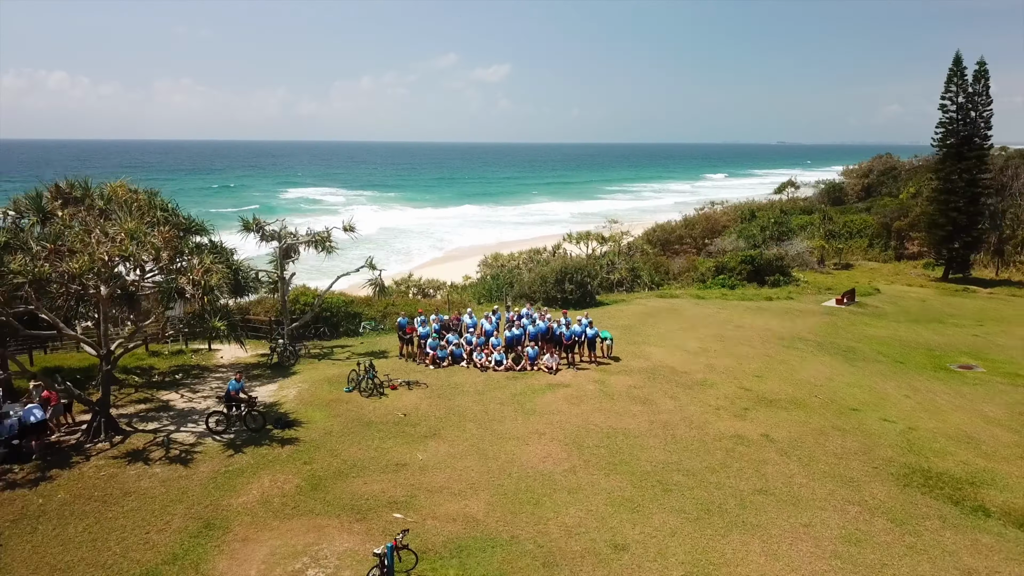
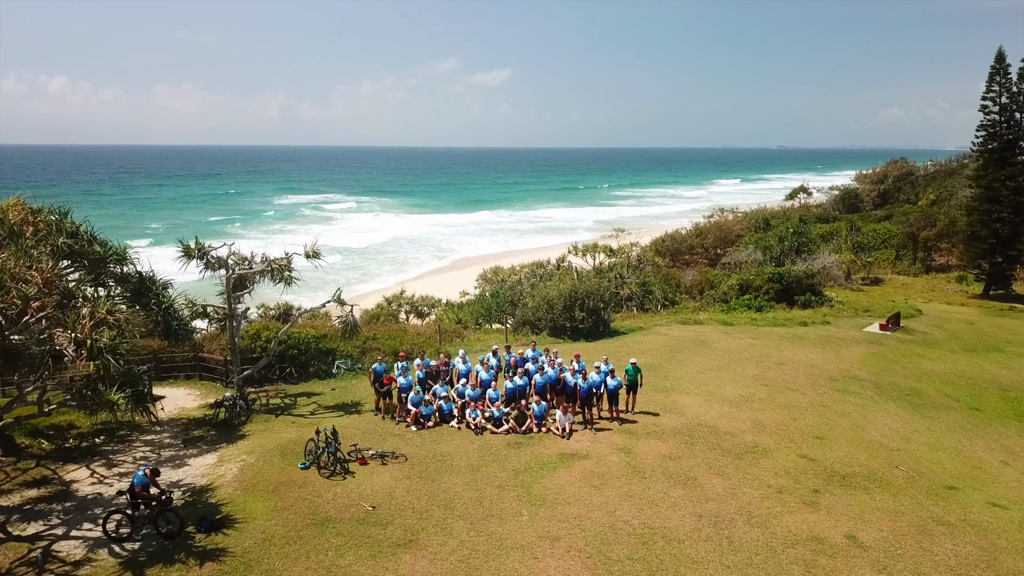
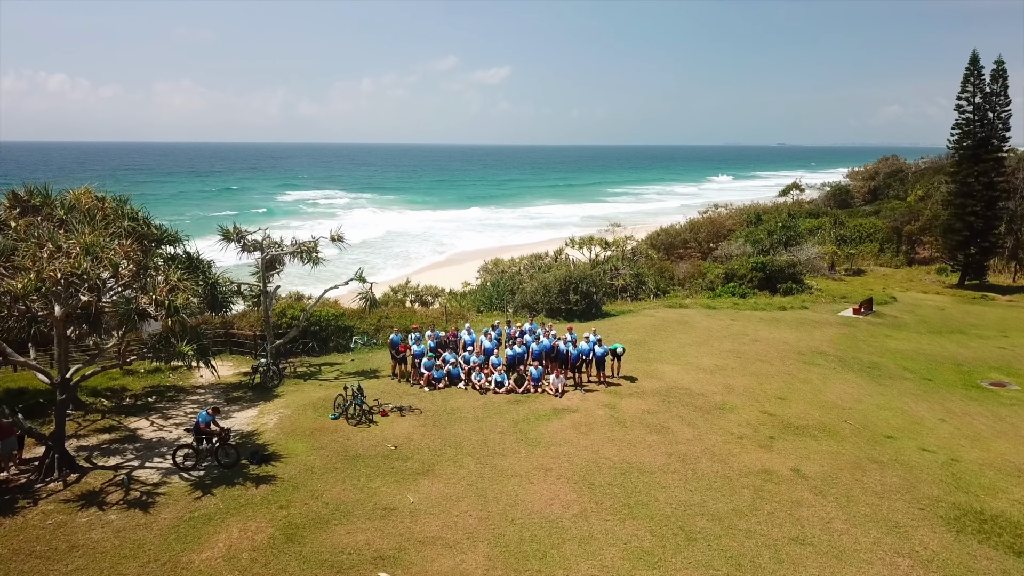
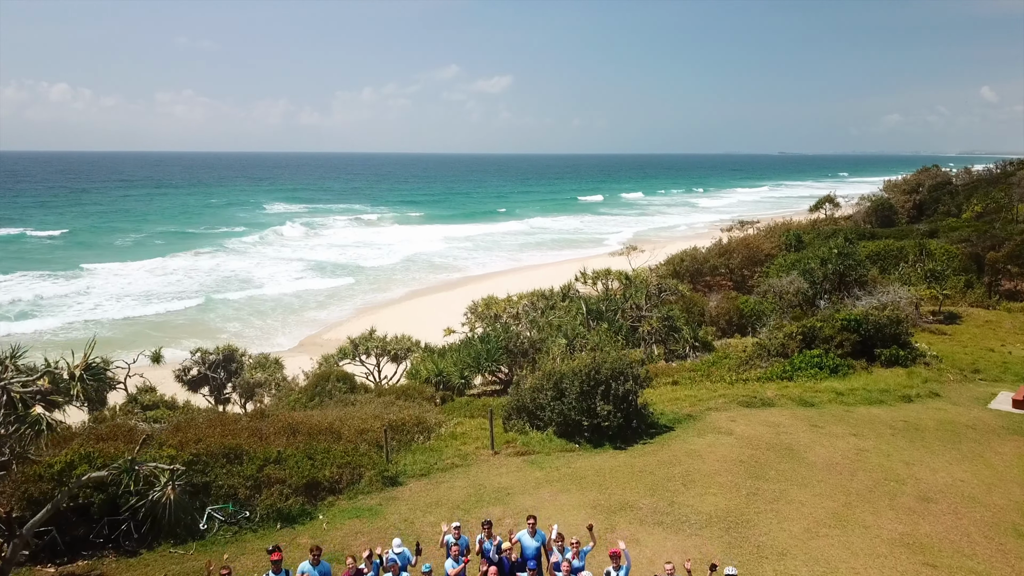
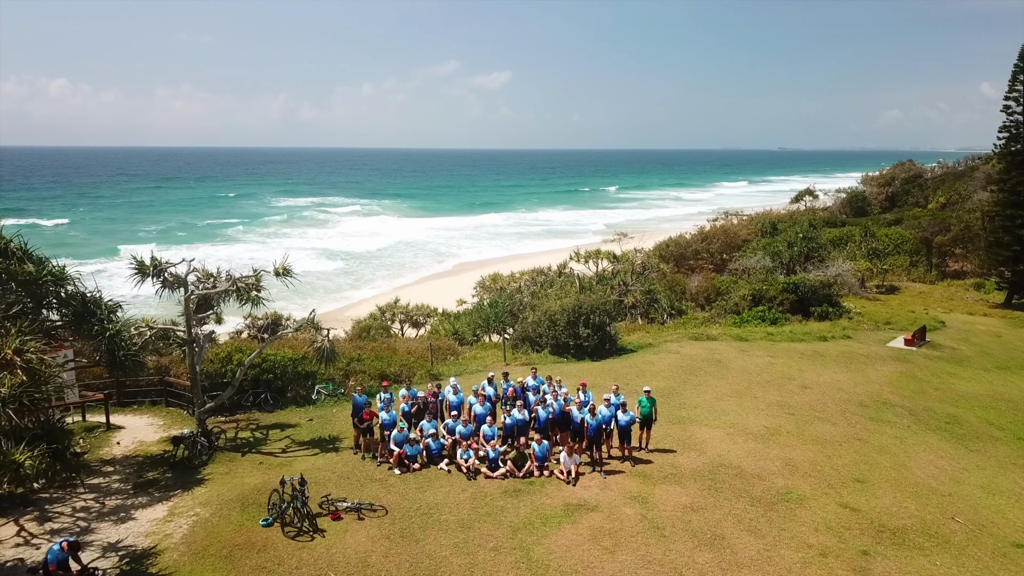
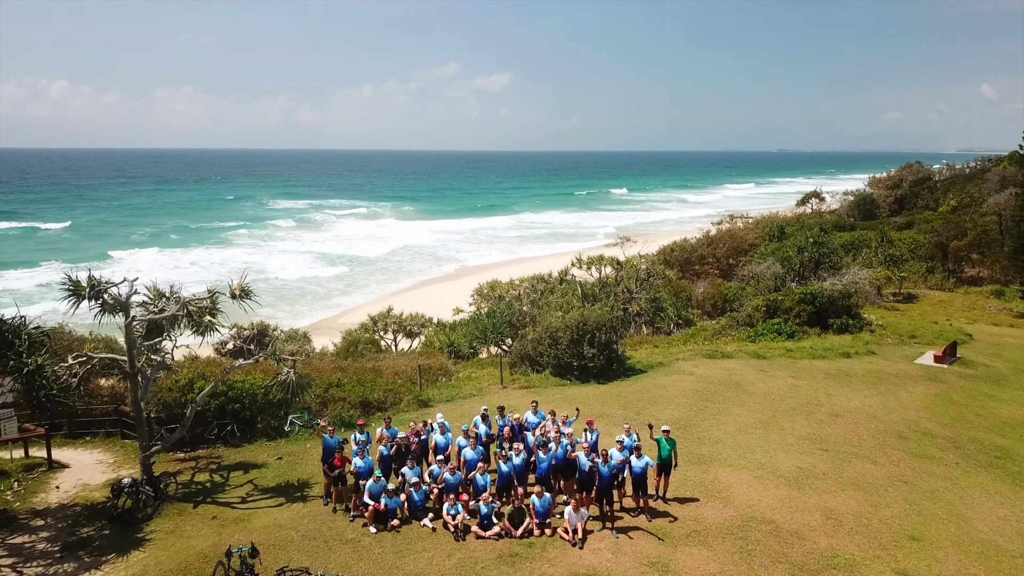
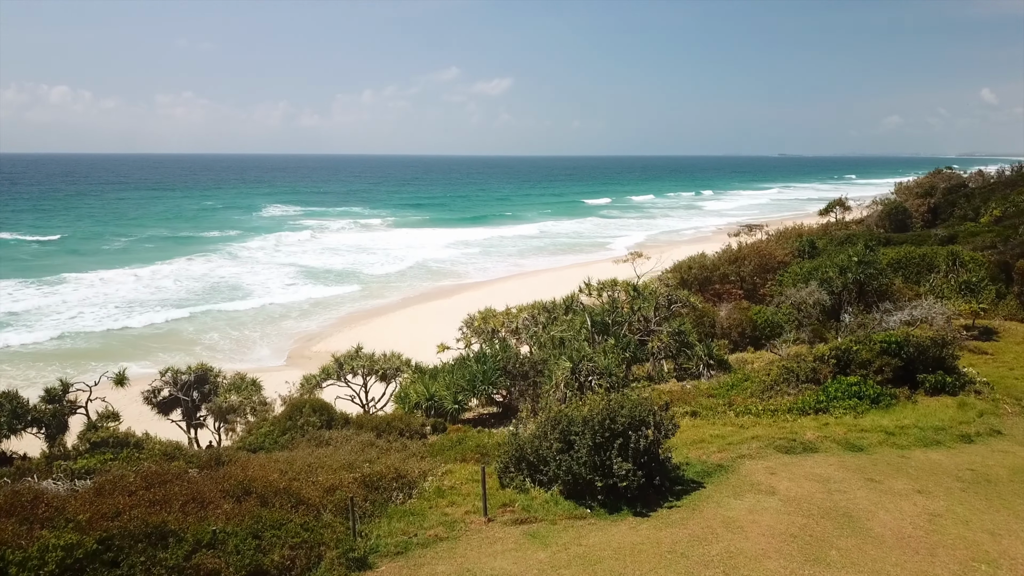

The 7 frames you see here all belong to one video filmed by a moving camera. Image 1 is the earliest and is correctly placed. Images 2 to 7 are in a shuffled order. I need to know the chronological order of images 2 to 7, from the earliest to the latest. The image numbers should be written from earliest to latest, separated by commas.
3, 2, 5, 6, 4, 7
